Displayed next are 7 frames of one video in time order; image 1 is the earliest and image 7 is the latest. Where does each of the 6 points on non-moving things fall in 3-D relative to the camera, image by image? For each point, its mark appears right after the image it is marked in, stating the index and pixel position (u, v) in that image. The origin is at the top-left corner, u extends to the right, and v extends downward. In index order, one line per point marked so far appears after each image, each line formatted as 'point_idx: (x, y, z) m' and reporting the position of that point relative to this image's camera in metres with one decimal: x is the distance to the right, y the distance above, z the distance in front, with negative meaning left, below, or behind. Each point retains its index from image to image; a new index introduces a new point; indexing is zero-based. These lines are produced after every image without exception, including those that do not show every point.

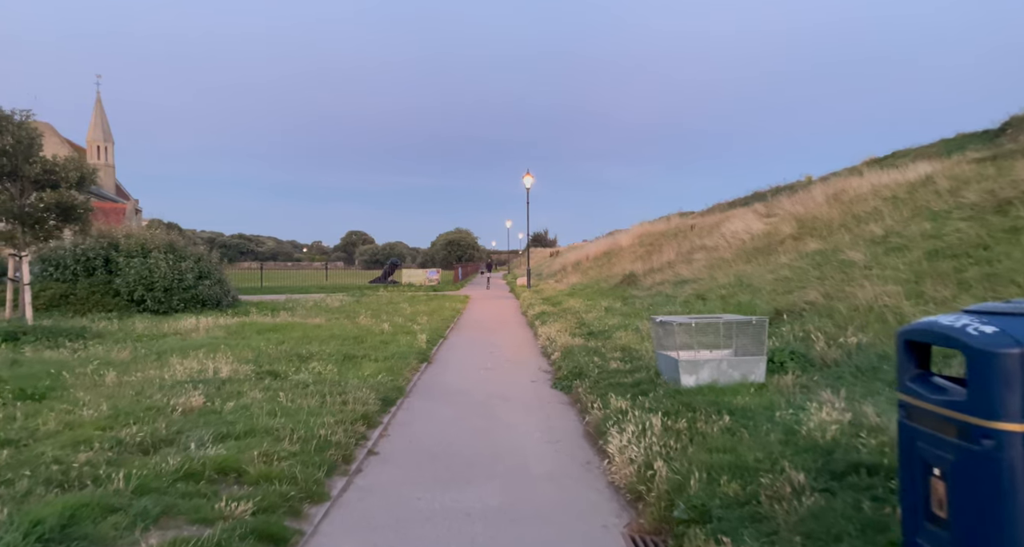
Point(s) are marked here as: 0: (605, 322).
0: (+2.5, -1.3, +13.6) m
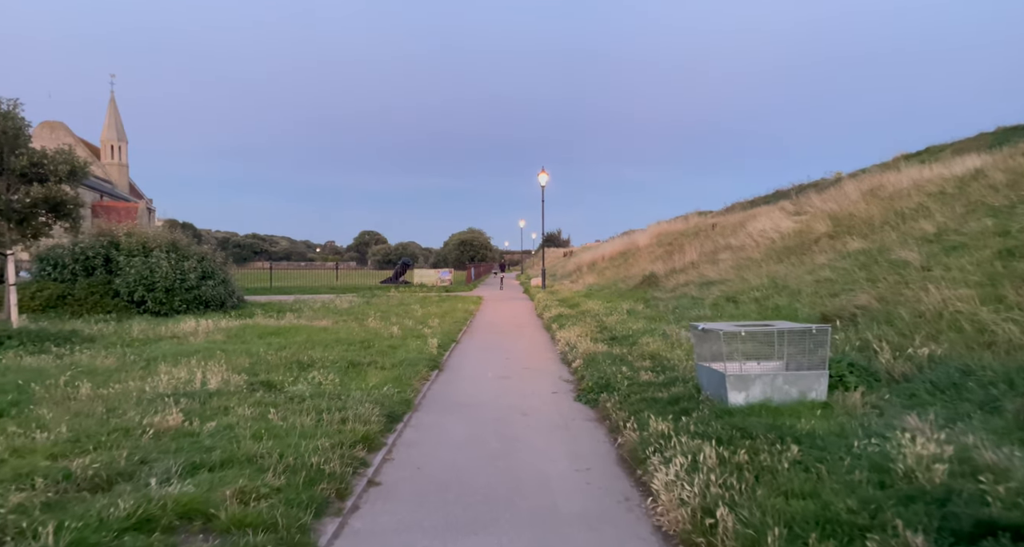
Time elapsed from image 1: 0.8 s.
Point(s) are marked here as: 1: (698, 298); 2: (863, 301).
0: (+2.9, -1.3, +12.7) m
1: (+5.3, -0.7, +14.4) m
2: (+6.0, -0.5, +8.7) m
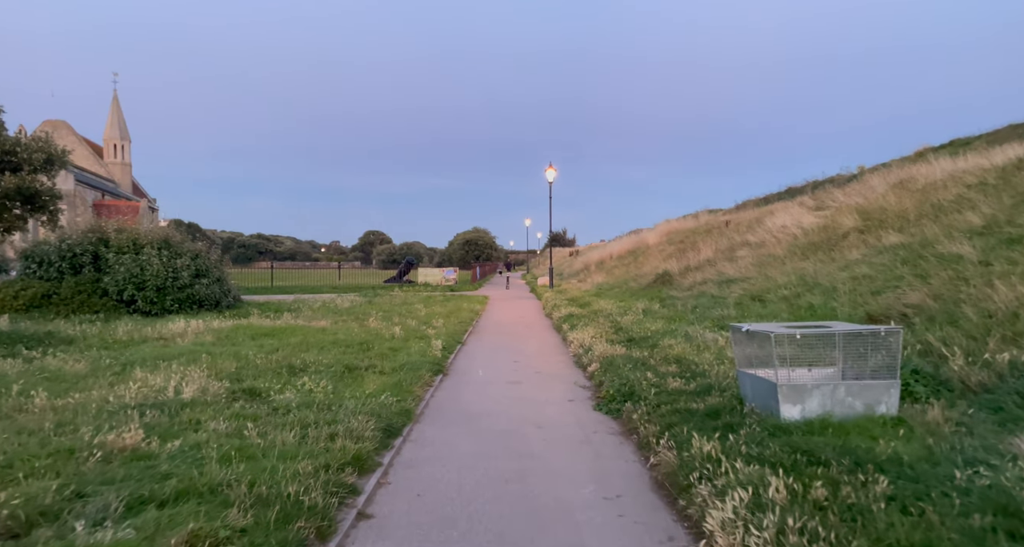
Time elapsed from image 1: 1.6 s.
0: (+3.1, -1.3, +11.9) m
1: (+5.5, -0.6, +13.6) m
2: (+6.2, -0.4, +7.8) m
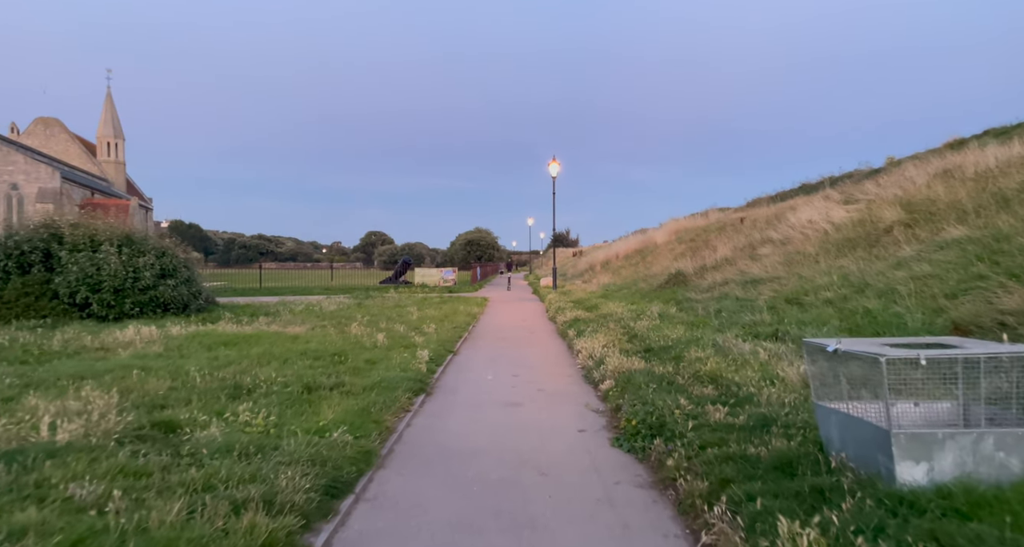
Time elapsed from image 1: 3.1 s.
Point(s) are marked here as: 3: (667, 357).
0: (+3.1, -1.2, +10.3) m
1: (+5.5, -0.6, +12.0) m
2: (+6.1, -0.4, +6.2) m
3: (+2.6, -1.4, +8.6) m
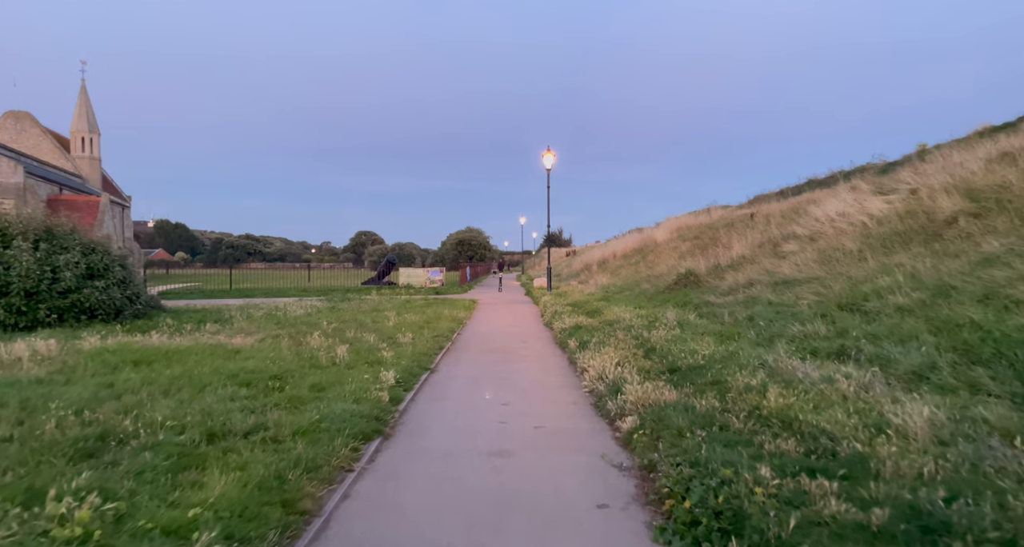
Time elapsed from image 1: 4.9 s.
0: (+2.9, -1.2, +8.3) m
1: (+5.3, -0.6, +10.0) m
2: (+6.0, -0.4, +4.2) m
3: (+2.5, -1.4, +6.5) m
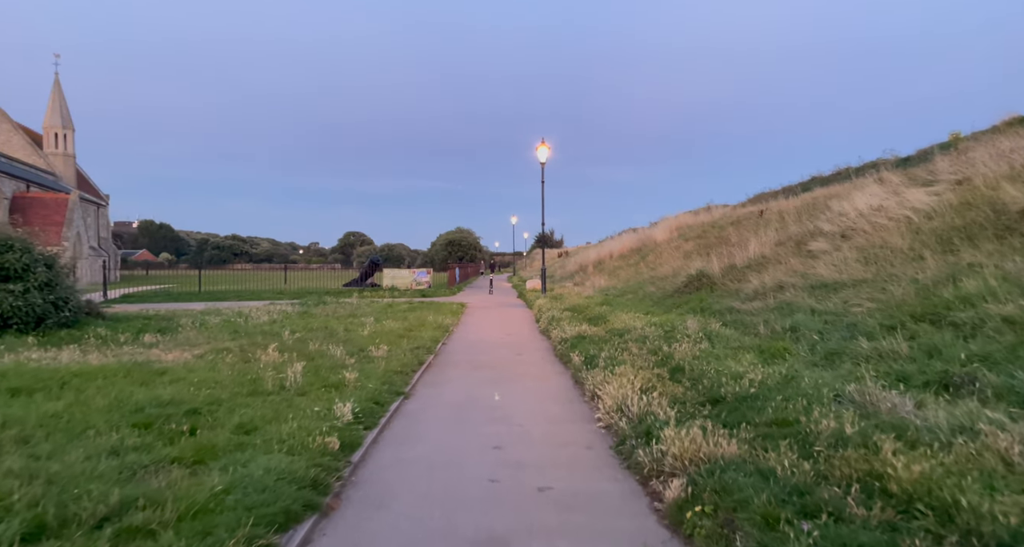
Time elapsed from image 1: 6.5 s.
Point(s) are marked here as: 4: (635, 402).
0: (+2.8, -1.3, +6.5) m
1: (+5.2, -0.6, +8.3) m
2: (+6.0, -0.4, +2.6) m
3: (+2.4, -1.4, +4.8) m
4: (+1.4, -1.5, +6.0) m
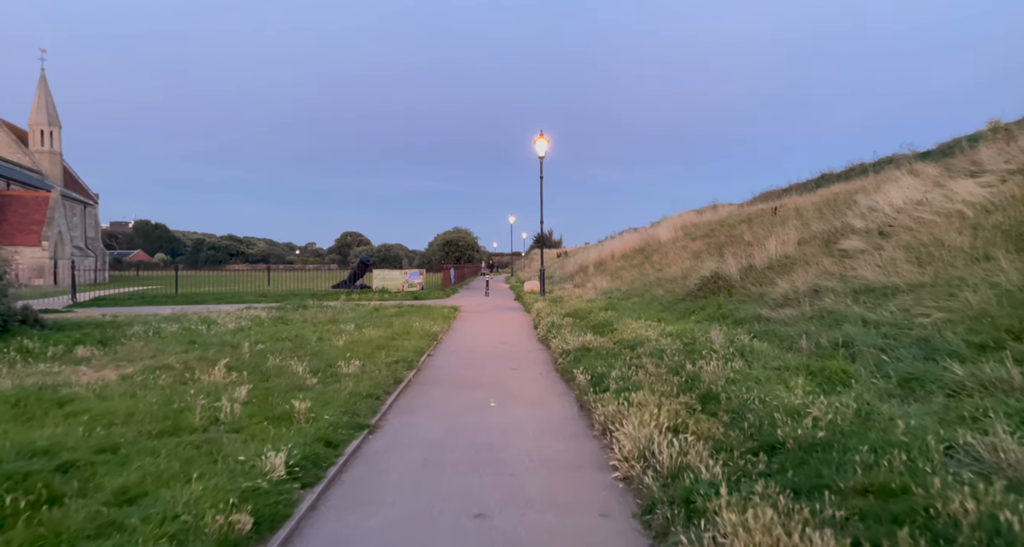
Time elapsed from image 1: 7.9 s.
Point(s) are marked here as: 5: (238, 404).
0: (+2.7, -1.3, +5.1) m
1: (+5.1, -0.7, +6.9) m
2: (+5.9, -0.4, +1.1) m
3: (+2.3, -1.5, +3.4) m
4: (+1.3, -1.5, +4.6) m
5: (-3.3, -1.6, +6.1) m
